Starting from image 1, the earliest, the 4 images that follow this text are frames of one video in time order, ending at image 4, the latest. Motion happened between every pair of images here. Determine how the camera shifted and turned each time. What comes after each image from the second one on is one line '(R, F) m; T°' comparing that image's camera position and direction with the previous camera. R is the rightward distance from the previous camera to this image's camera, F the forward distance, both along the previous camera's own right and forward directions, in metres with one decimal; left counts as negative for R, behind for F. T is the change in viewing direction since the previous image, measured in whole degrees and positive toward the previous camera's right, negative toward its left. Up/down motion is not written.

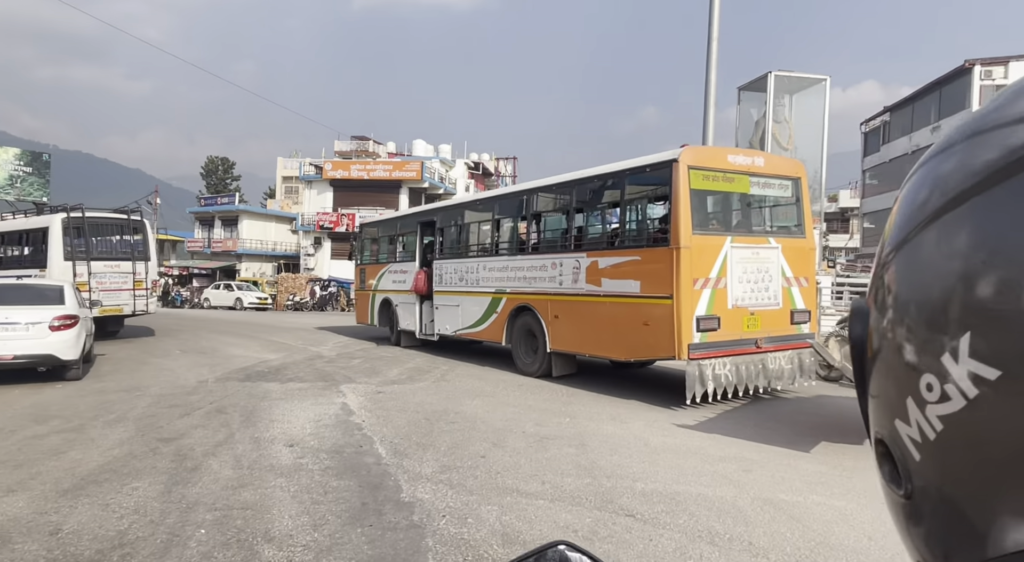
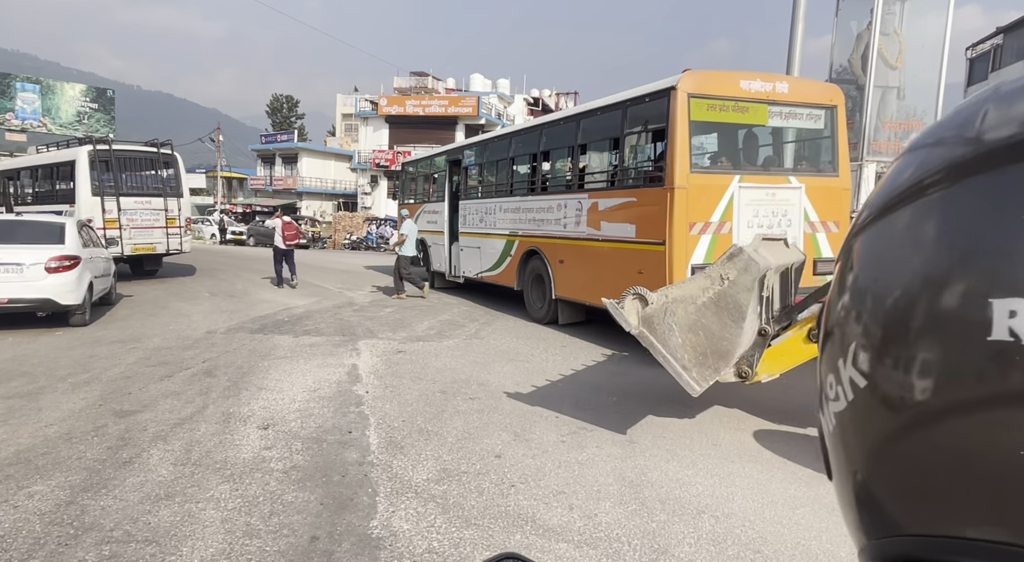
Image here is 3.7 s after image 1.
(+0.2, +1.5) m; -5°
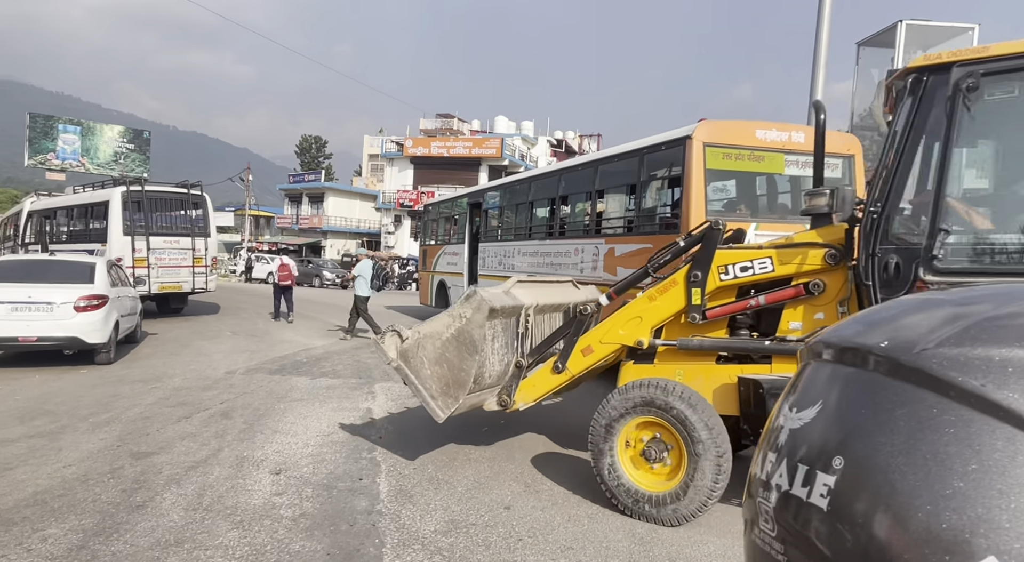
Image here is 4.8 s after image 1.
(+0.1, -0.1) m; -2°
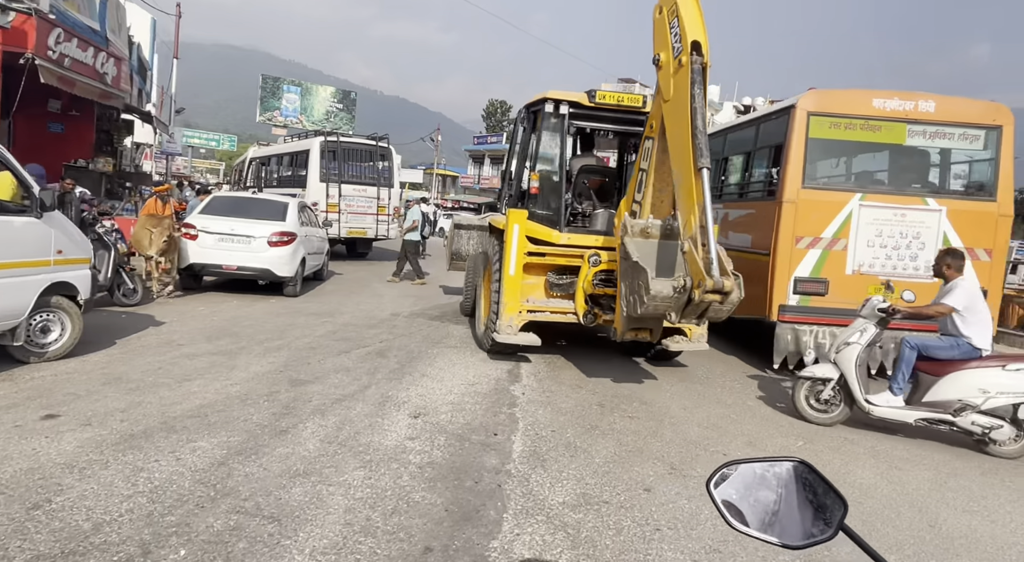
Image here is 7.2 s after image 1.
(+0.1, +0.5) m; -16°
